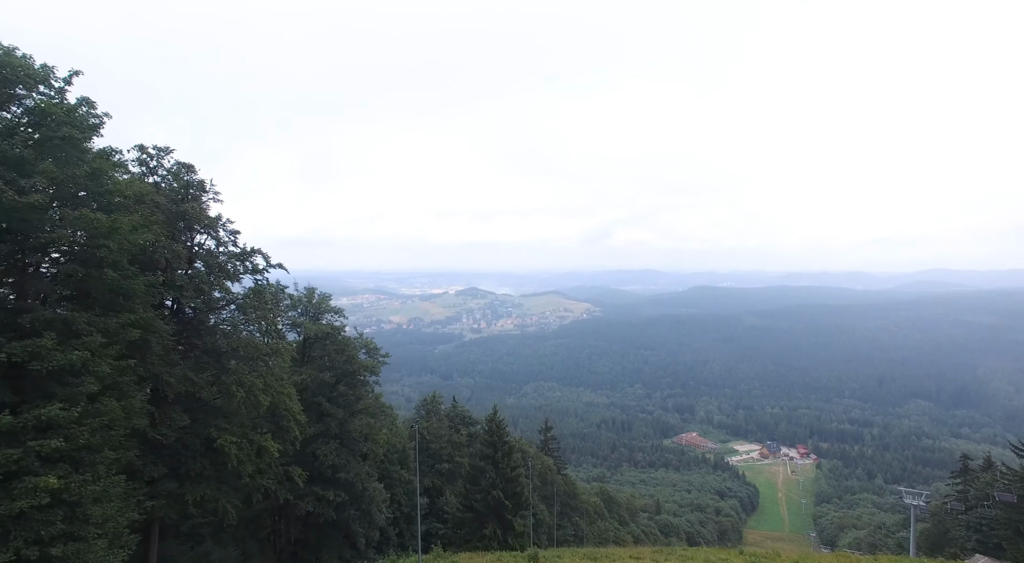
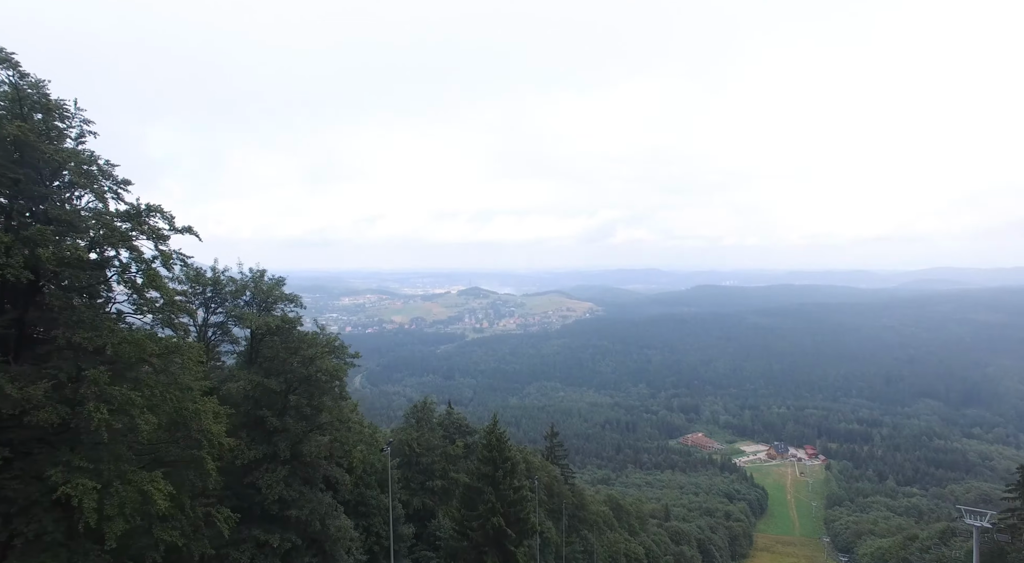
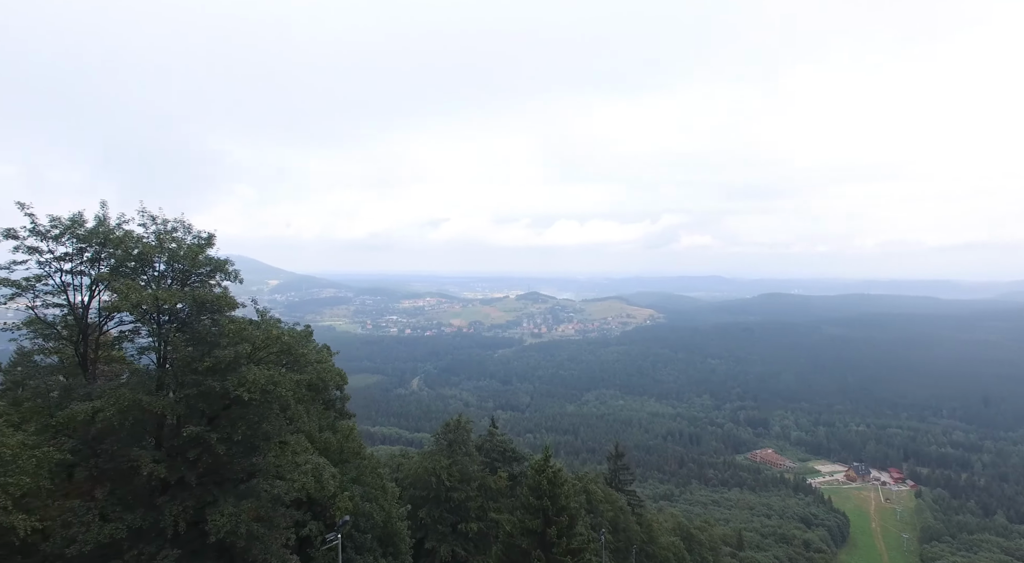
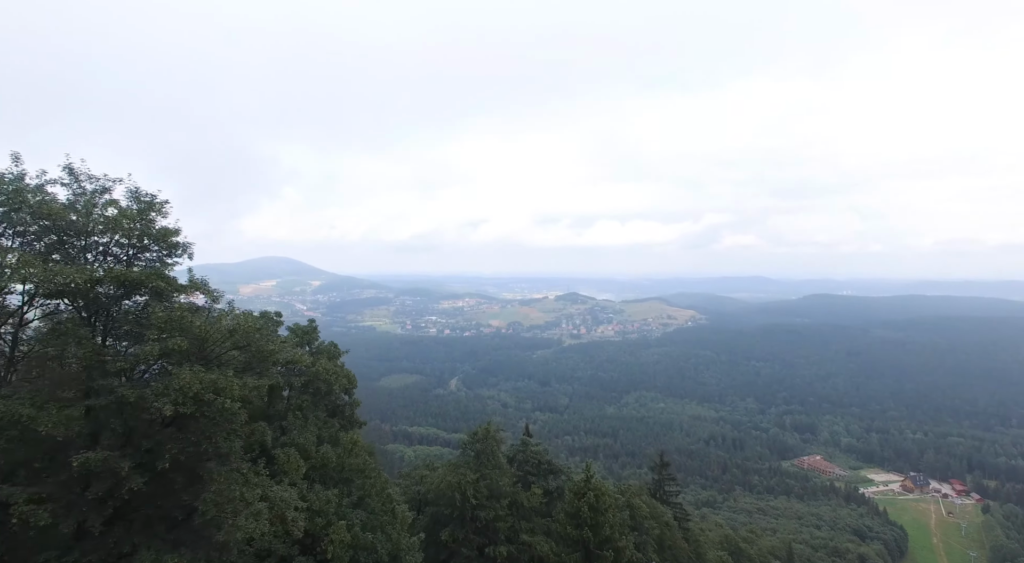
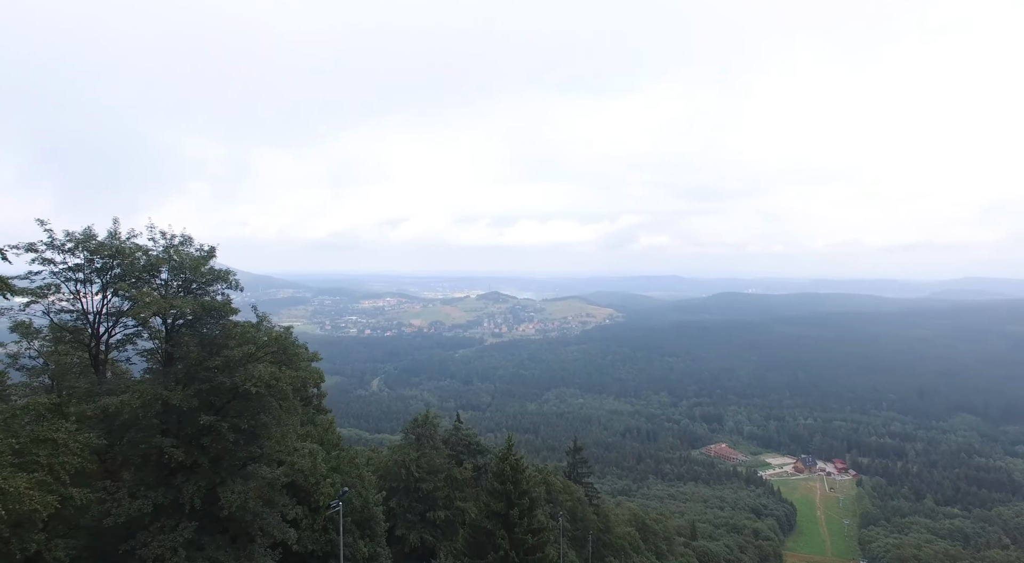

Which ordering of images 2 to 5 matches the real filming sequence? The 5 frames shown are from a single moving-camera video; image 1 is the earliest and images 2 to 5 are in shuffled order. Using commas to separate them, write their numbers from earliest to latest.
2, 5, 3, 4
